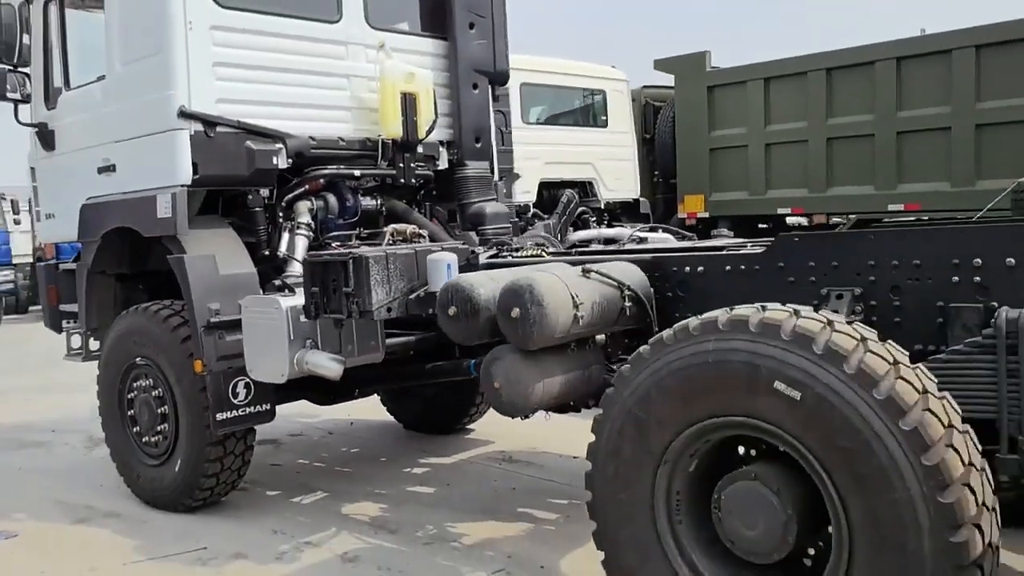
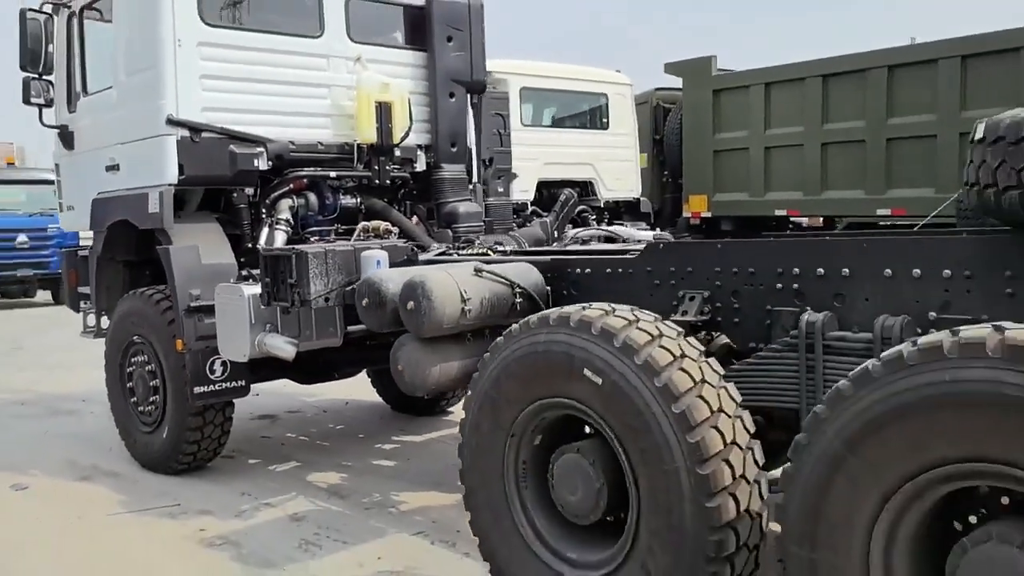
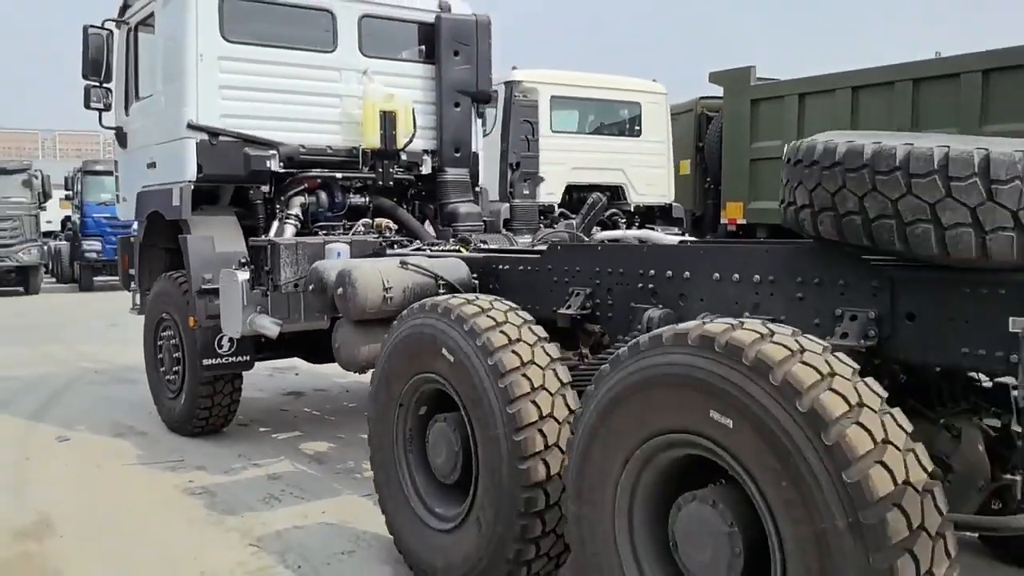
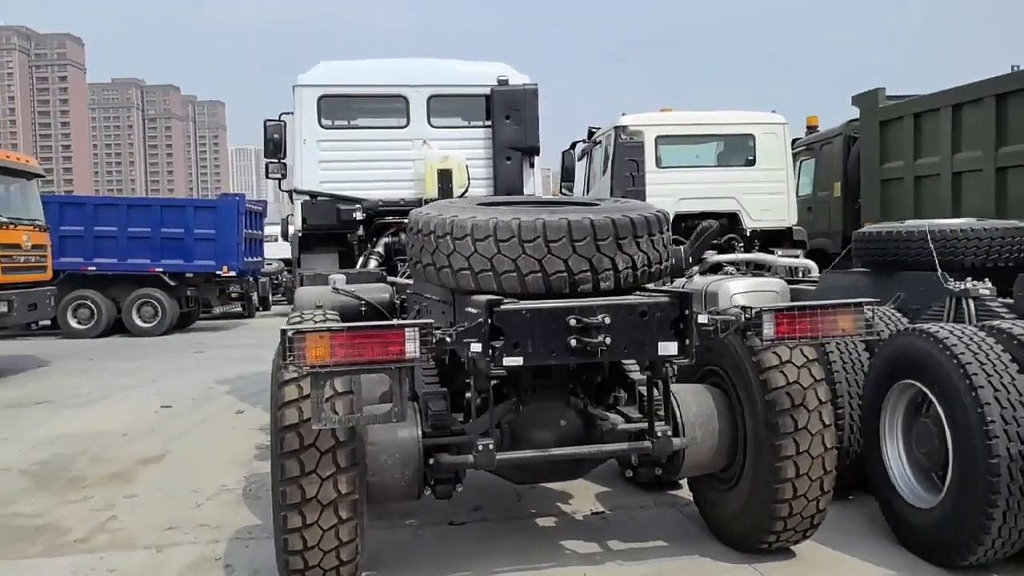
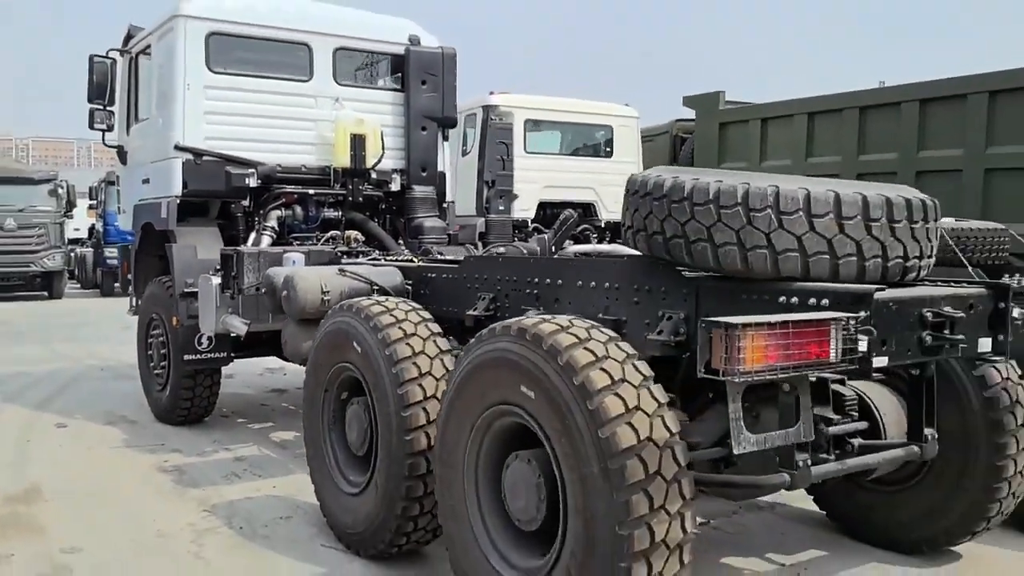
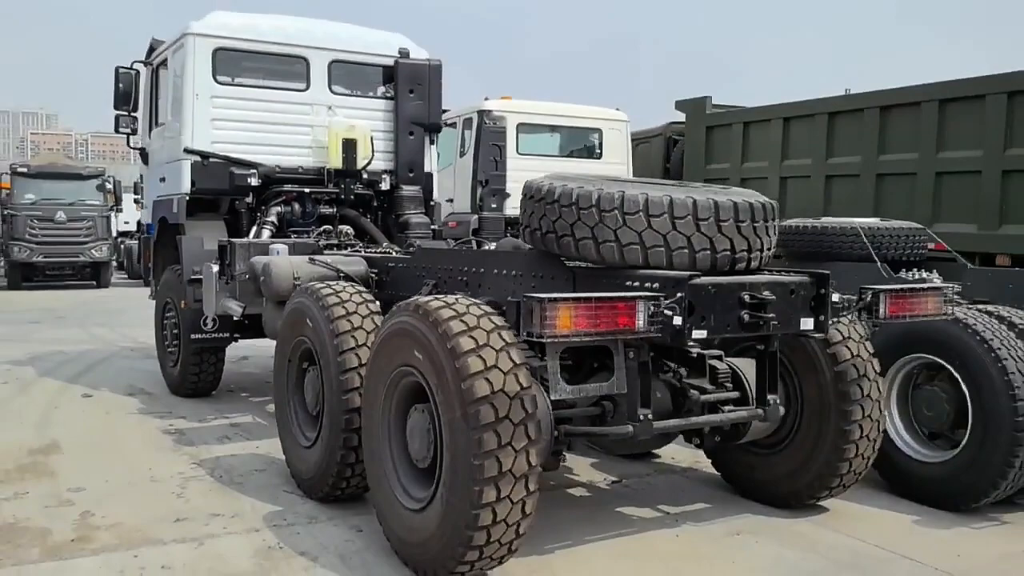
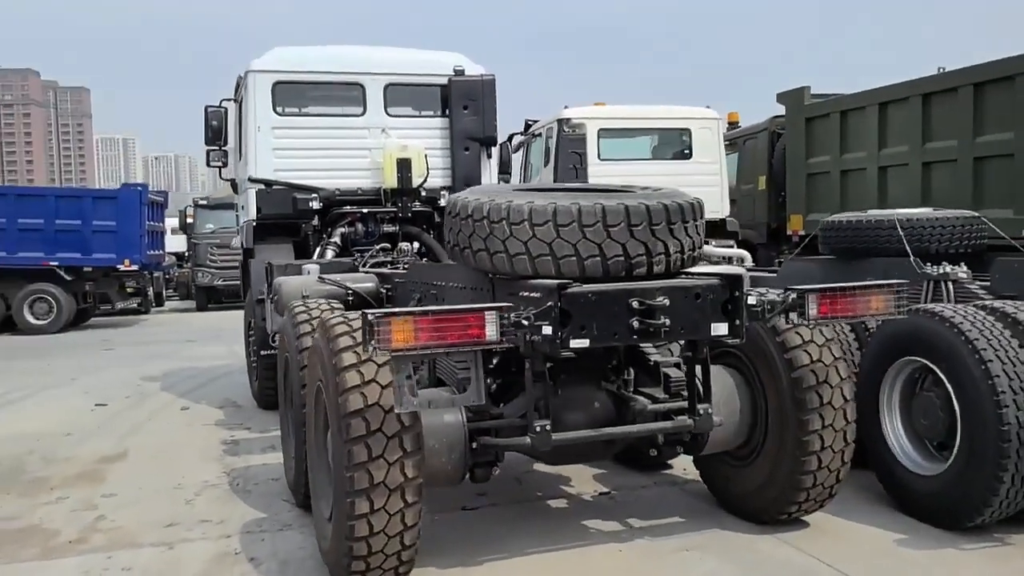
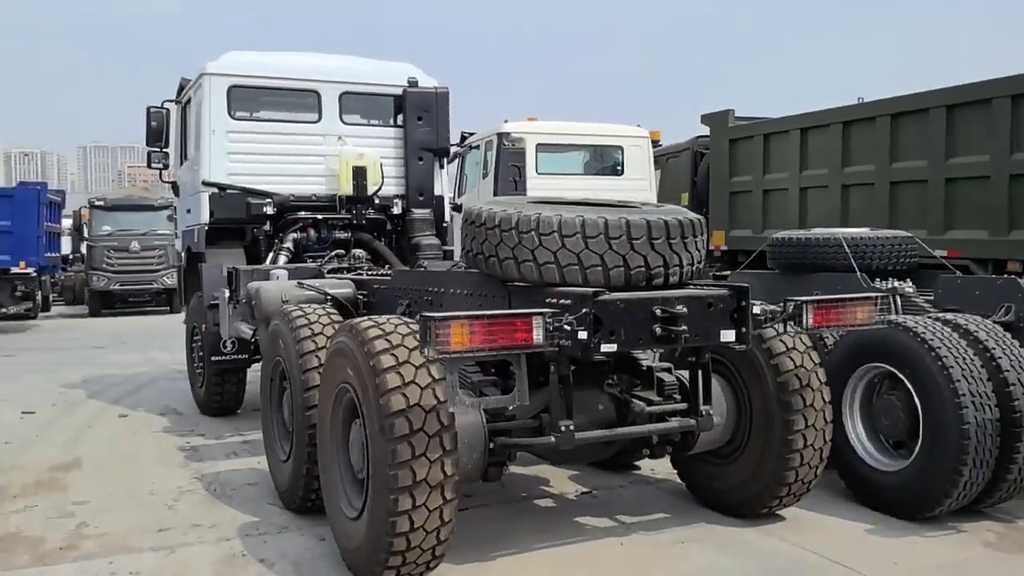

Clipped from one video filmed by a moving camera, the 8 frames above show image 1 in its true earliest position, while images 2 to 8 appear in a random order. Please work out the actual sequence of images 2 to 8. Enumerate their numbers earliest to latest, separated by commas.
2, 3, 5, 6, 8, 7, 4
